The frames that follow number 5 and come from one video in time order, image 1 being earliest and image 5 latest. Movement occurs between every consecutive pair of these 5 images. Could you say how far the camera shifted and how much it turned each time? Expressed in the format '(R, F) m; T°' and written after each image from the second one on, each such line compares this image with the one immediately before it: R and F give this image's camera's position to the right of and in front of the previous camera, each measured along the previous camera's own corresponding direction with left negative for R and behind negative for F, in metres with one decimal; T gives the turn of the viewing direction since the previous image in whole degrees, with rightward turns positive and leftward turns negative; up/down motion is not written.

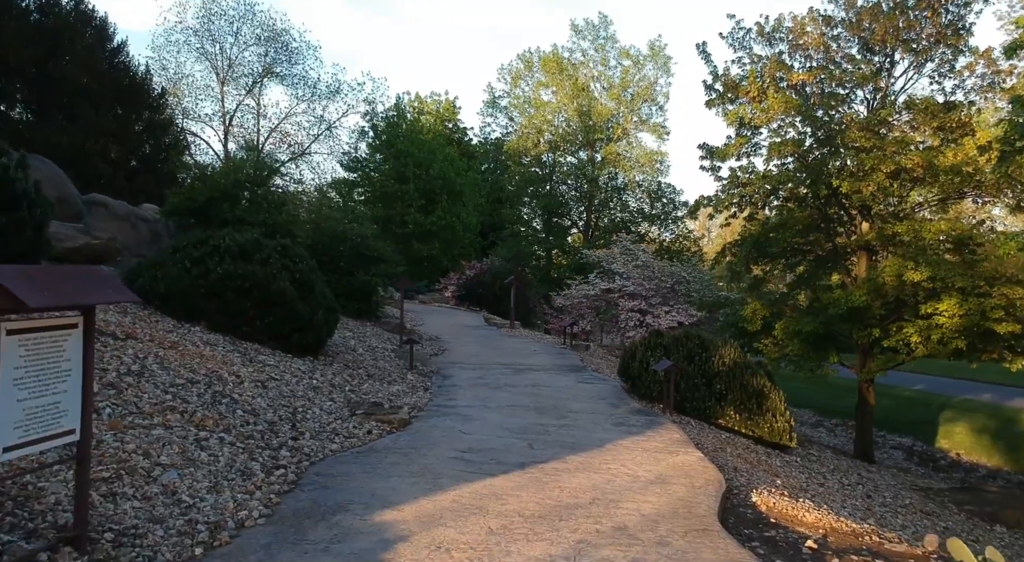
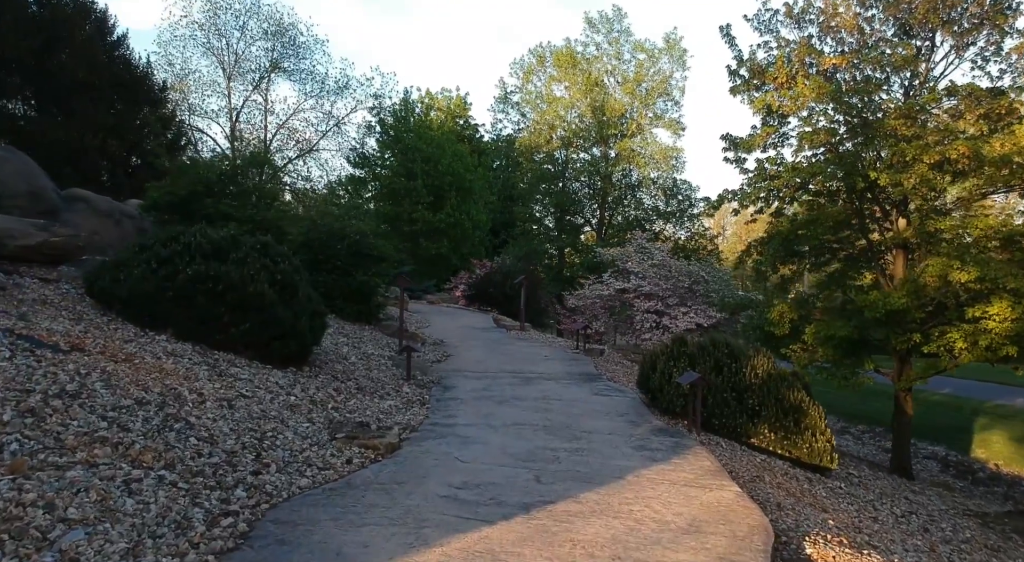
(+0.1, +0.9) m; -1°
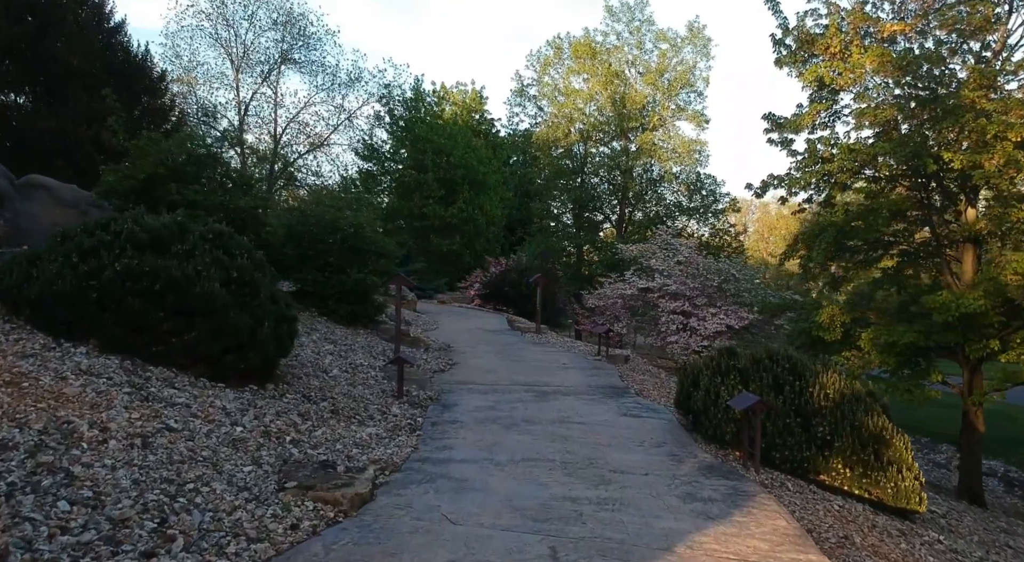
(+0.1, +1.5) m; -1°
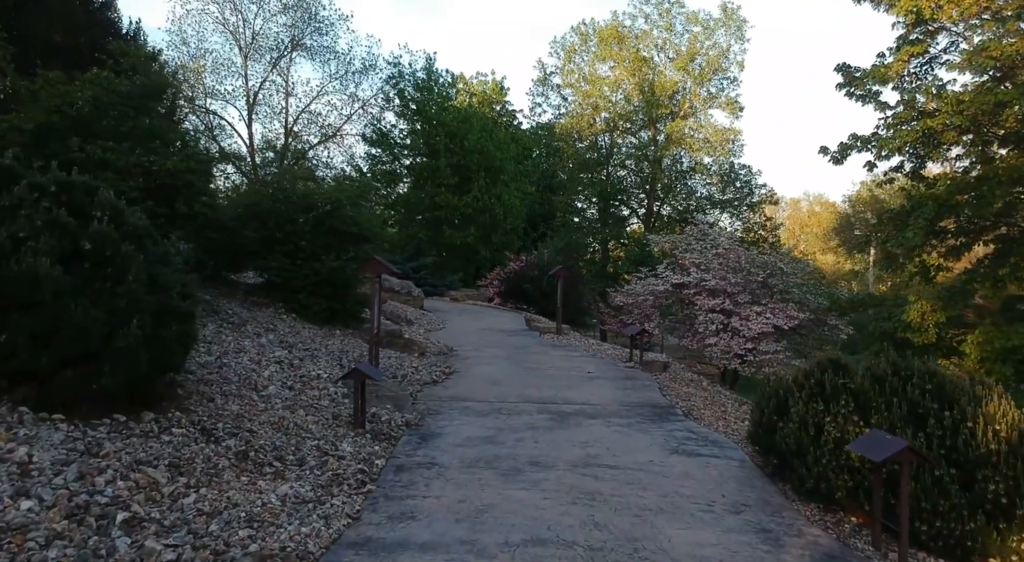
(+0.2, +2.2) m; -2°
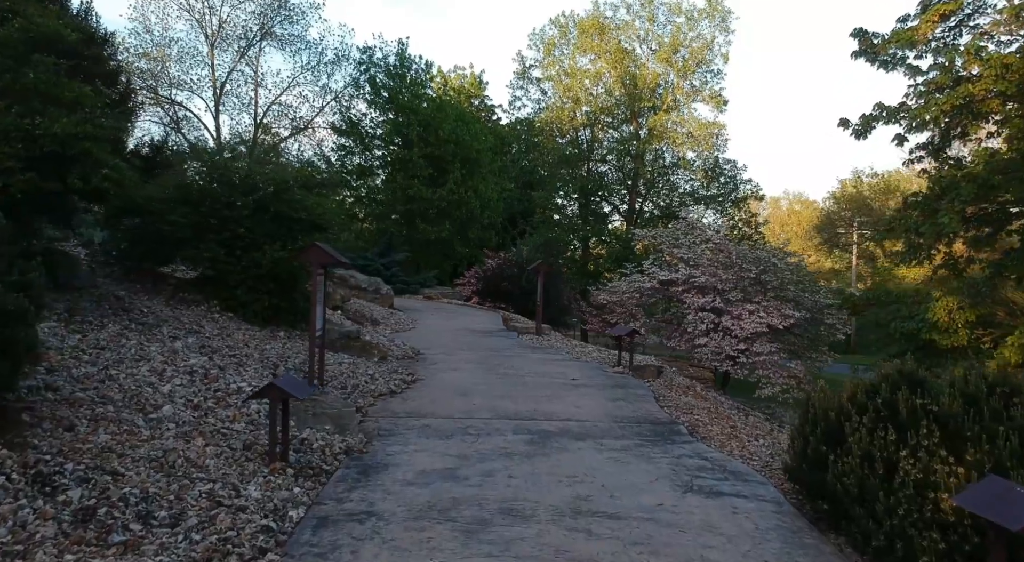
(+0.1, +1.2) m; +2°
